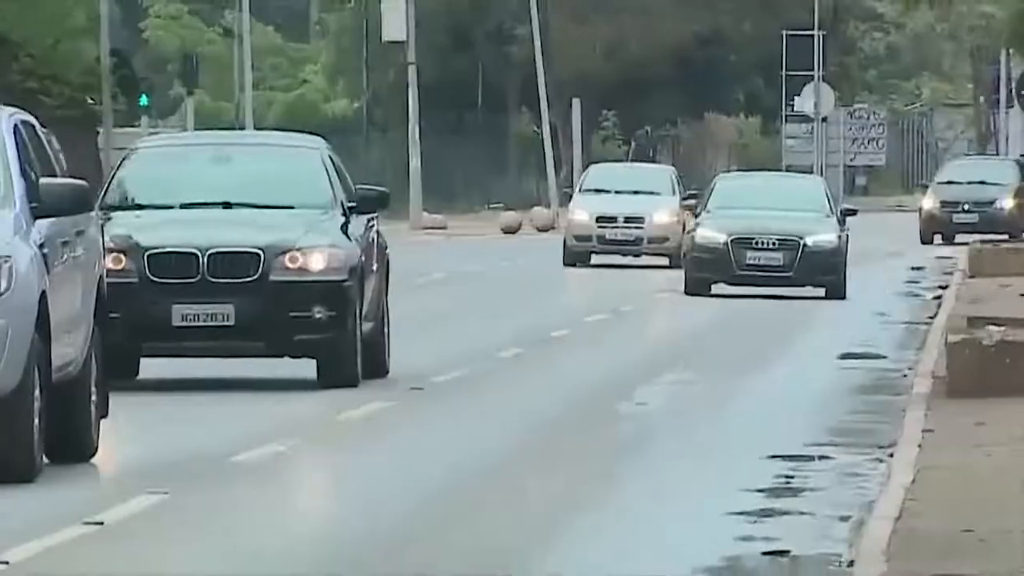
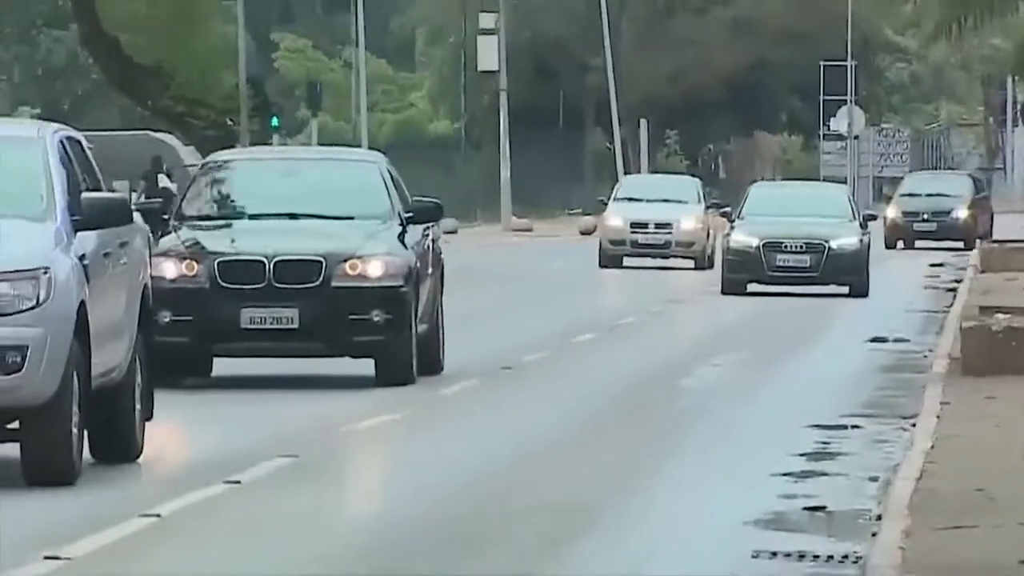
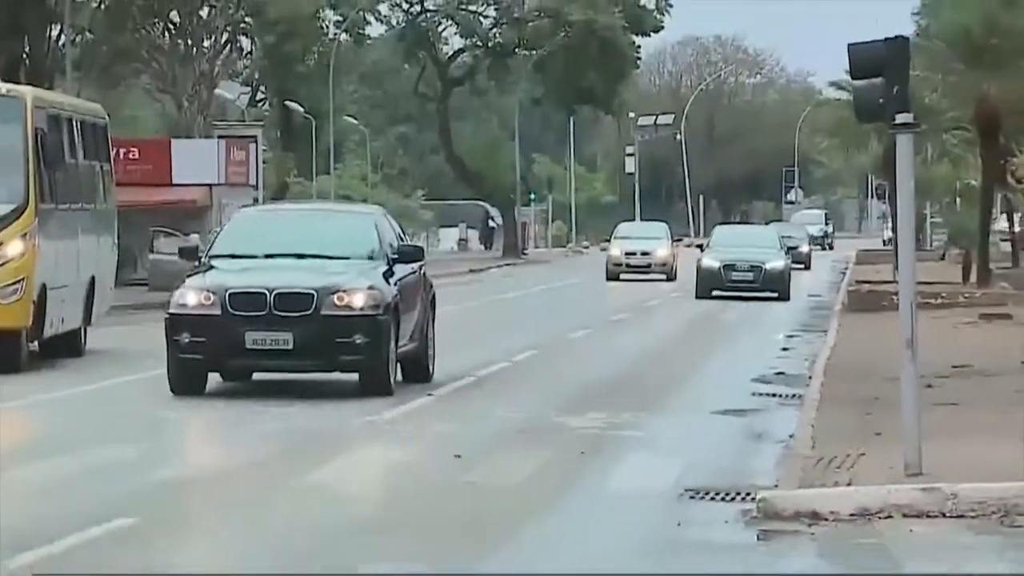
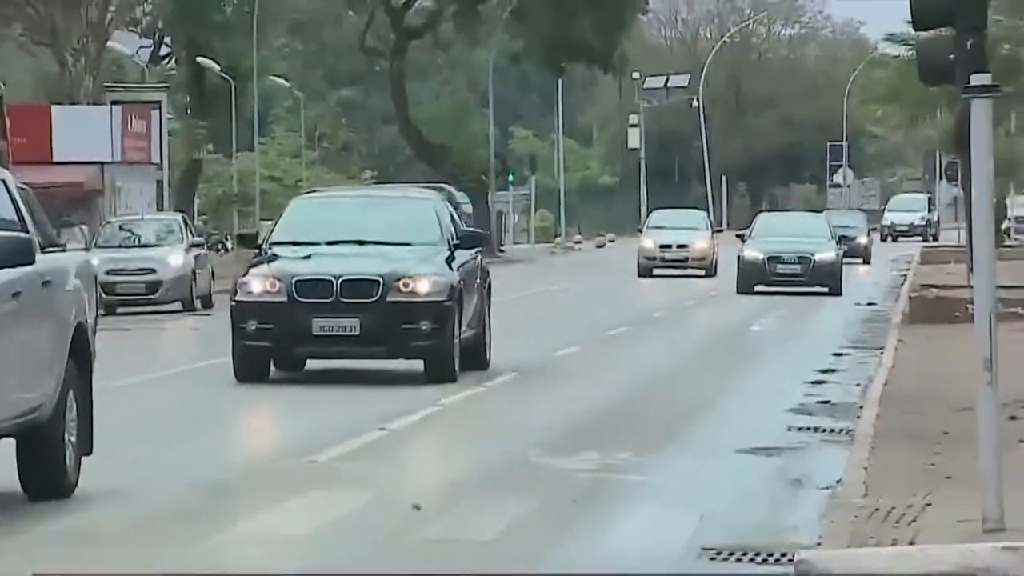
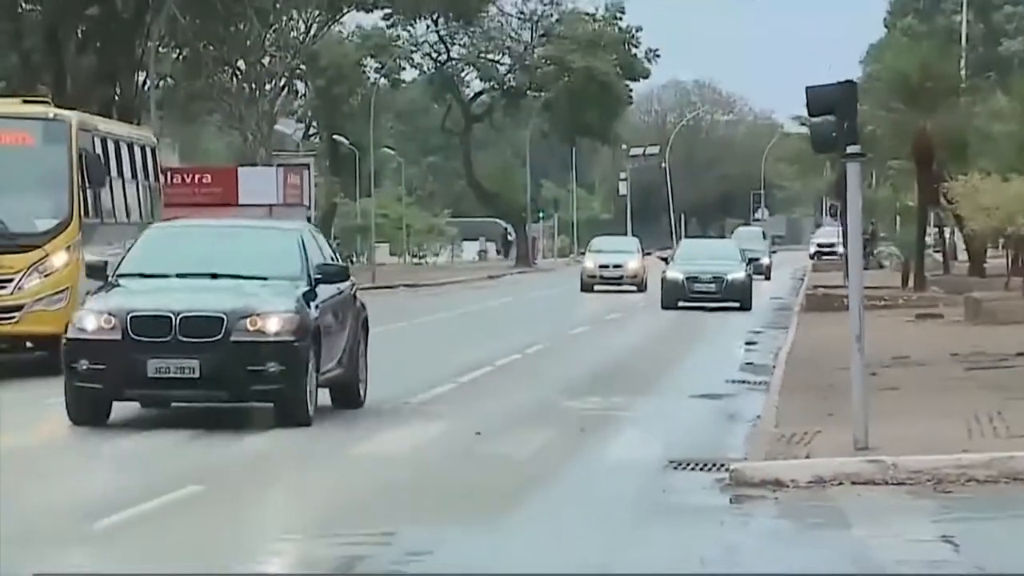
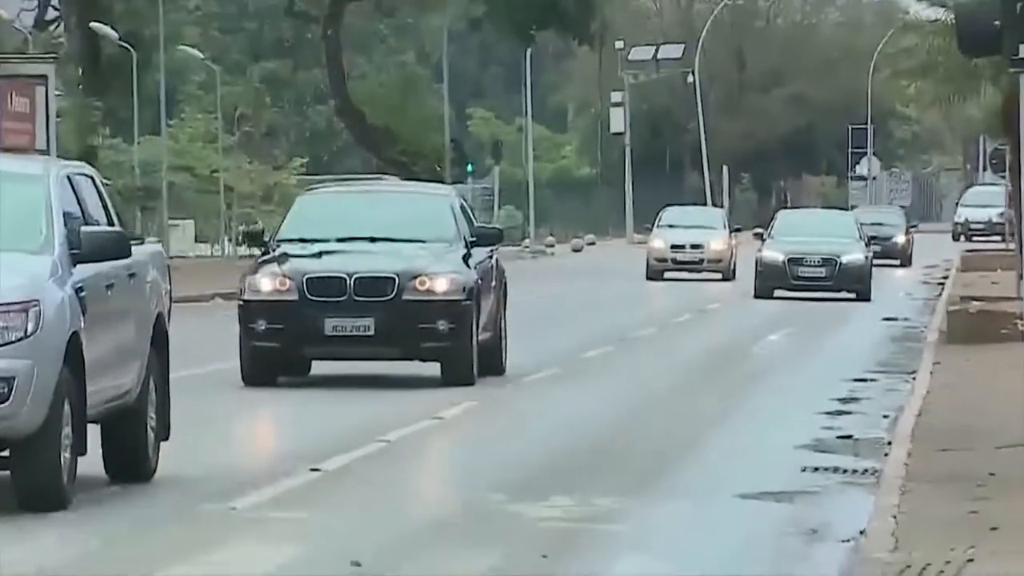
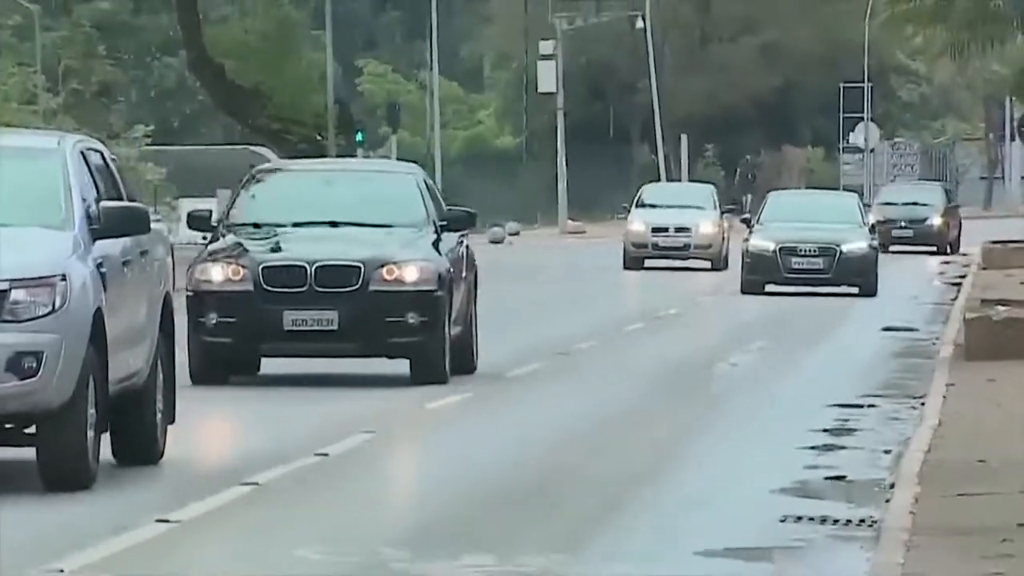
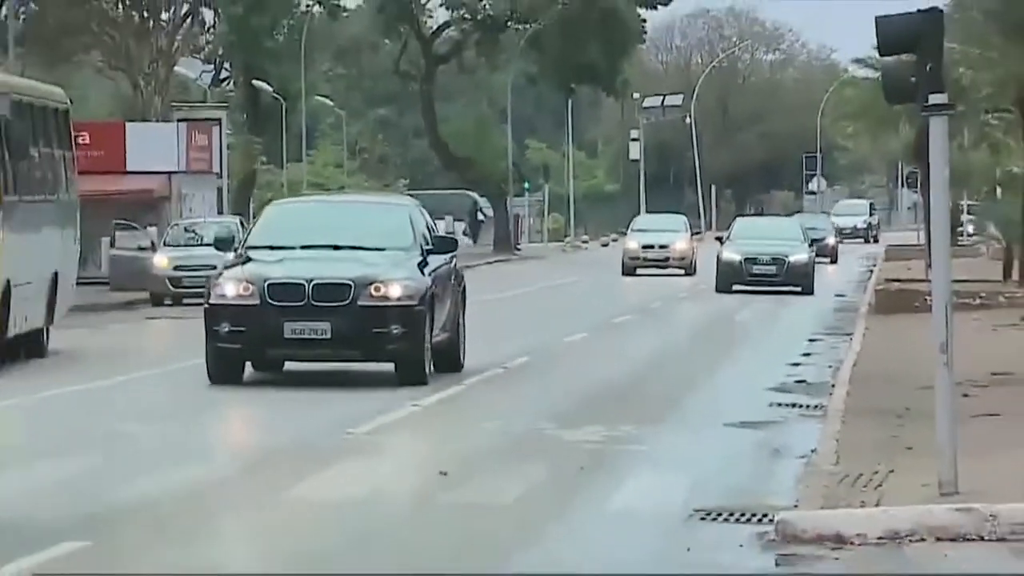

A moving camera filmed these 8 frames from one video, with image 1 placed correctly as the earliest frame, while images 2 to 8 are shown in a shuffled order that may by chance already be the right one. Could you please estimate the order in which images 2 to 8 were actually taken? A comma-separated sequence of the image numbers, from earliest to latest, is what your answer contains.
2, 7, 6, 4, 8, 3, 5
